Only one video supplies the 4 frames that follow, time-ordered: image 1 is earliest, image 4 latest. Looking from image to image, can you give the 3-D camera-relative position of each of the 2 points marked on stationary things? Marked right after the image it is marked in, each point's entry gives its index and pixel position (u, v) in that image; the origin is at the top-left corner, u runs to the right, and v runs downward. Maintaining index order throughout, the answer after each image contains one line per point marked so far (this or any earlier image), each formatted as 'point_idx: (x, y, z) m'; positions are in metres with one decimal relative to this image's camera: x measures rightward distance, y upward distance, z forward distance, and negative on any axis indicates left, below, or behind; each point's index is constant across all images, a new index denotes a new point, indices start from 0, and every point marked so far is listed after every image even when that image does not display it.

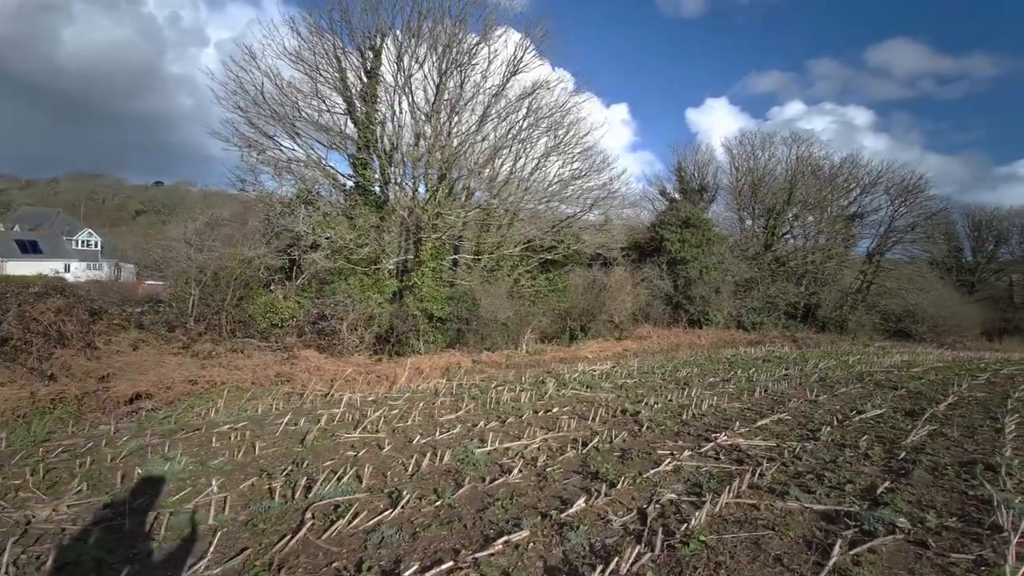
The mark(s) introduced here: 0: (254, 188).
0: (-7.8, +3.0, +14.8) m
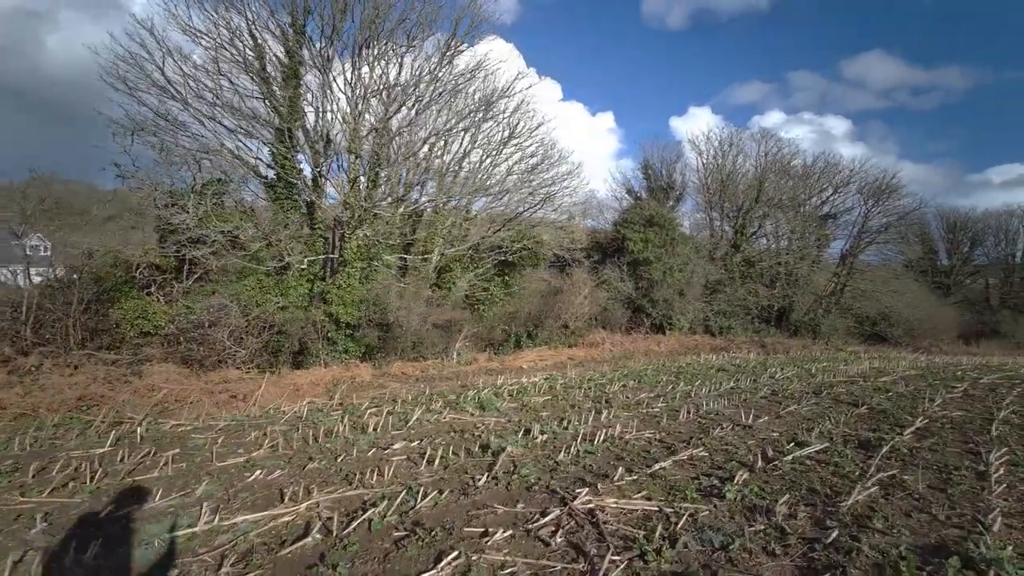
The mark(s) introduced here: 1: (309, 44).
0: (-9.8, +2.9, +12.9) m
1: (-6.8, +8.2, +16.7) m
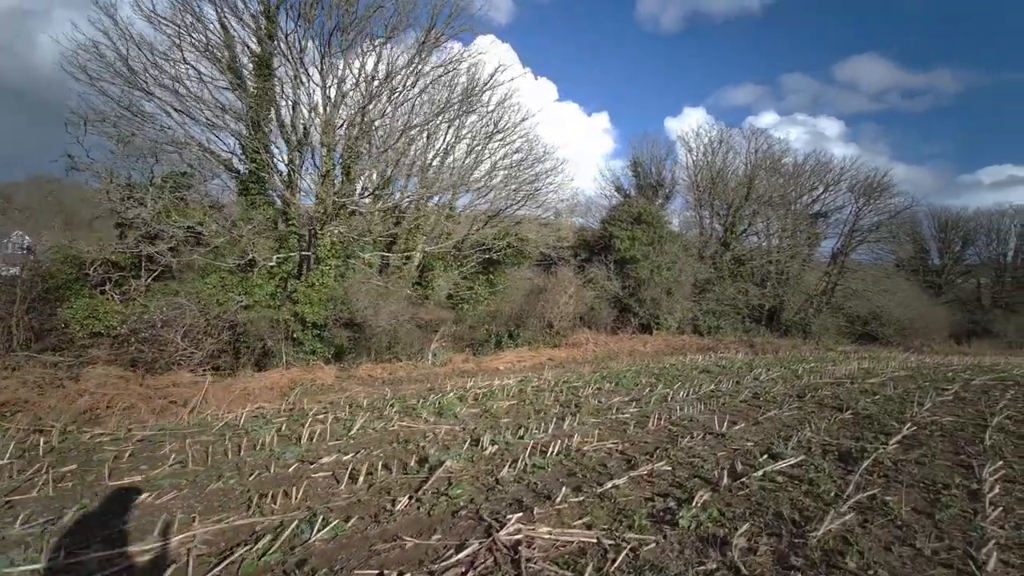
0: (-10.4, +2.9, +12.3) m
1: (-7.5, +8.2, +16.1) m
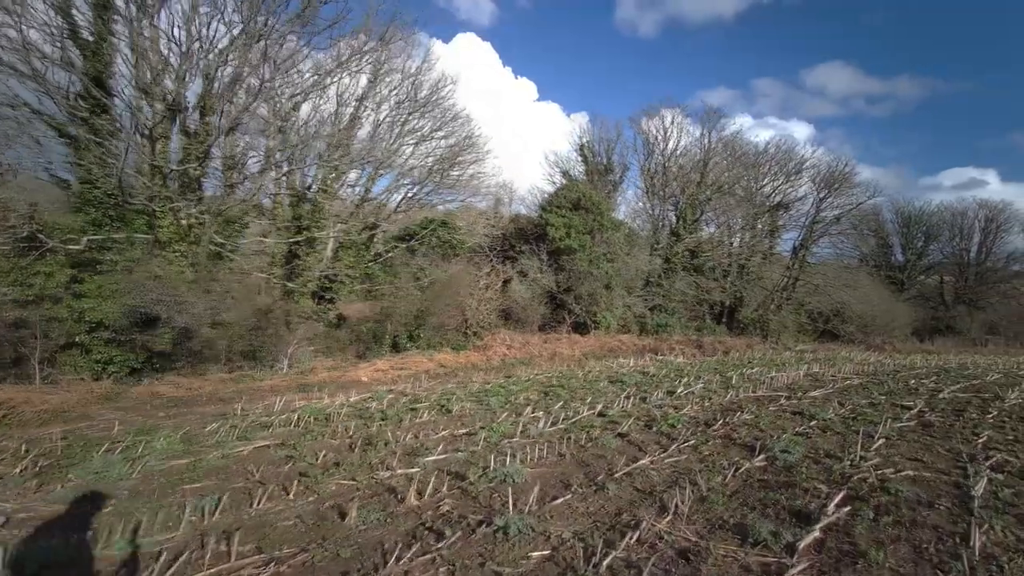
0: (-13.0, +3.1, +9.2) m
1: (-10.3, +8.5, +13.1) m
